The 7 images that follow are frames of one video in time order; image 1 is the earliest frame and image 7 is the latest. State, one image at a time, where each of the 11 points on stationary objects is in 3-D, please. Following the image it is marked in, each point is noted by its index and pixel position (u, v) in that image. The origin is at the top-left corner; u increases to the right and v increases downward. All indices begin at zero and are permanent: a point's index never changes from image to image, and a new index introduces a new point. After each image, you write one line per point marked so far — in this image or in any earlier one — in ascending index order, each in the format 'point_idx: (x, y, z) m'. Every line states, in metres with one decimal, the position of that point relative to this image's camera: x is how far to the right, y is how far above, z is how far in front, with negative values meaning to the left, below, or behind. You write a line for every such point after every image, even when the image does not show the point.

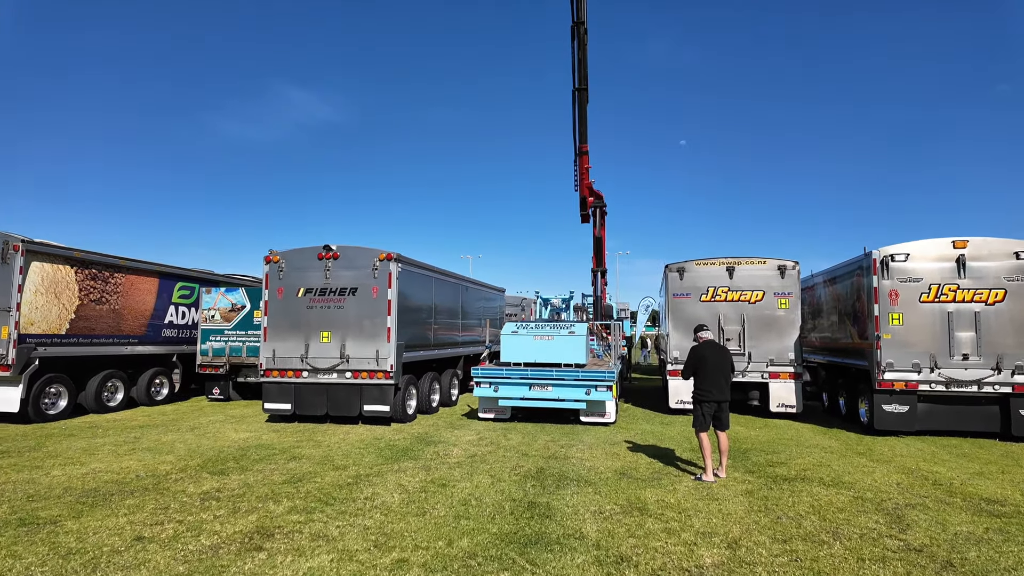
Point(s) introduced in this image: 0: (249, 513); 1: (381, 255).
0: (-2.2, -1.9, +5.2) m
1: (-2.1, +0.5, +9.9) m
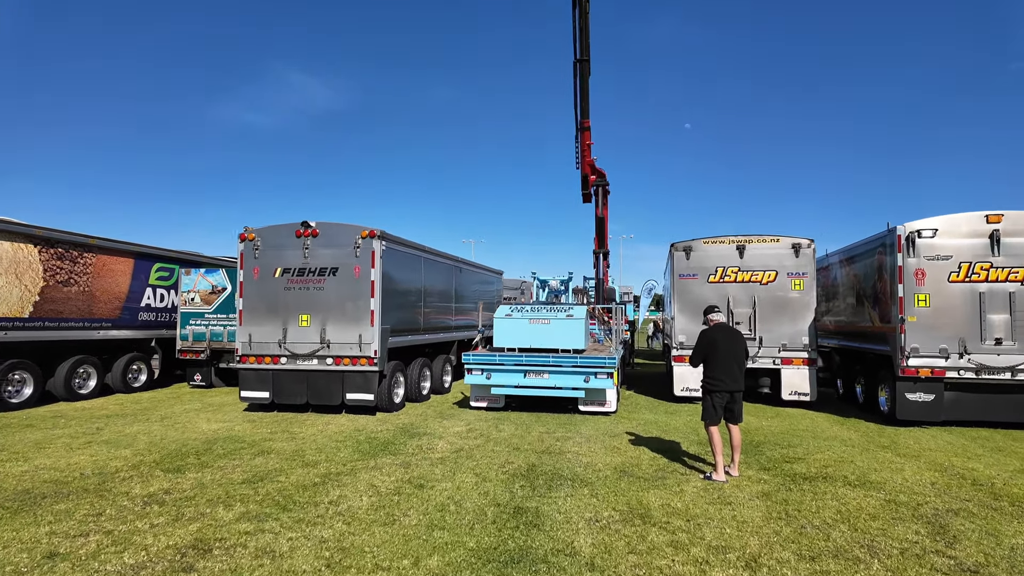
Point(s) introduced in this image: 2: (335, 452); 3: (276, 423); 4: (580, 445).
0: (-2.3, -1.7, +4.5) m
1: (-2.2, +0.8, +9.2) m
2: (-2.0, -1.8, +6.9) m
3: (-3.3, -1.9, +8.7) m
4: (+0.8, -1.8, +7.2) m
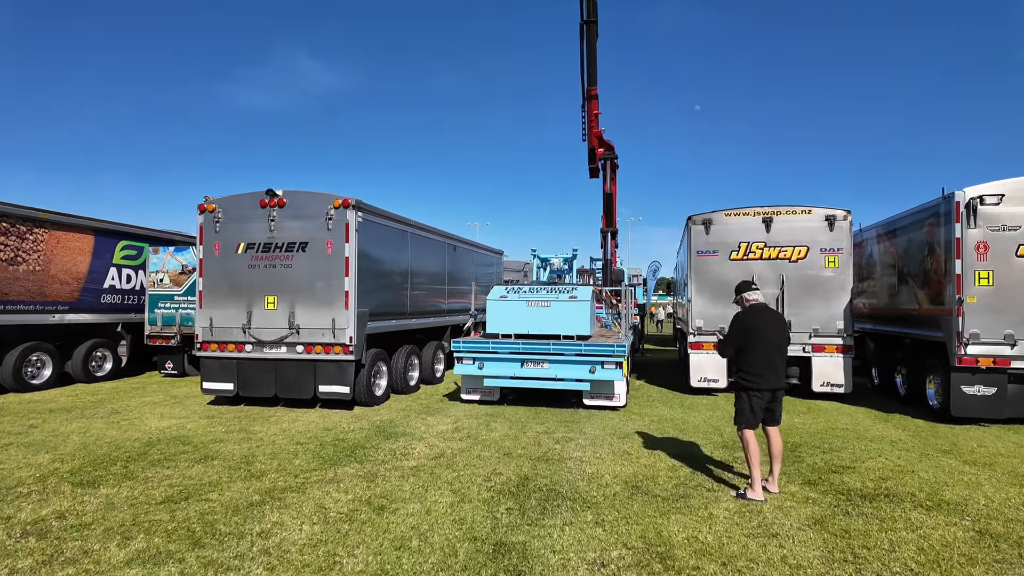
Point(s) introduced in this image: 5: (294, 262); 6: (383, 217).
0: (-2.5, -1.5, +3.4) m
1: (-2.3, +1.1, +8.0) m
2: (-2.1, -1.6, +5.8) m
3: (-3.4, -1.6, +7.6) m
4: (+0.7, -1.6, +6.1) m
5: (-2.9, +0.3, +8.2) m
6: (-1.8, +1.0, +8.9) m
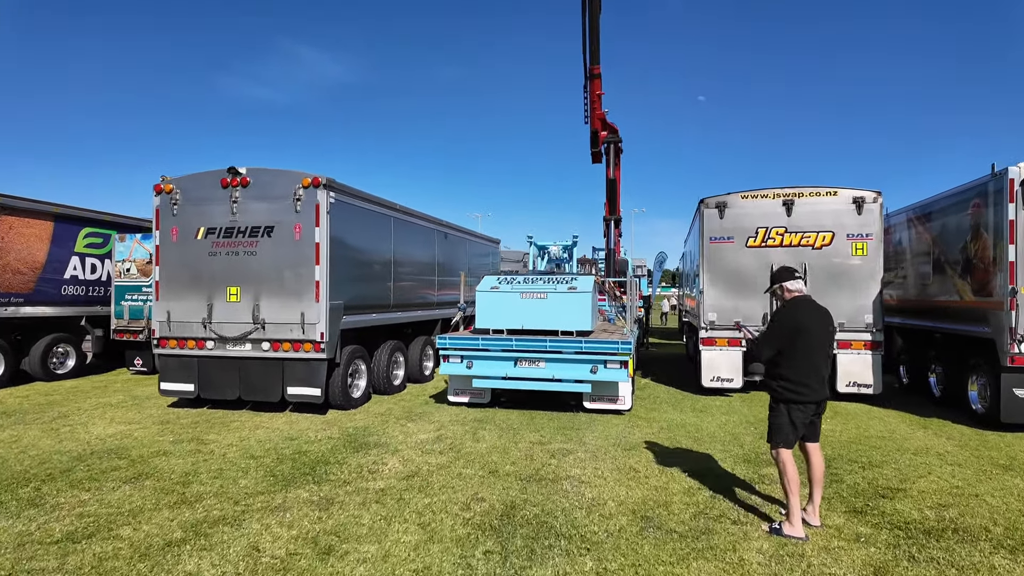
0: (-2.6, -1.5, +2.6) m
1: (-2.4, +1.2, +7.1) m
2: (-2.2, -1.5, +4.9) m
3: (-3.5, -1.5, +6.8) m
4: (+0.6, -1.5, +5.2) m
5: (-3.0, +0.5, +7.3) m
6: (-1.9, +1.2, +8.0) m
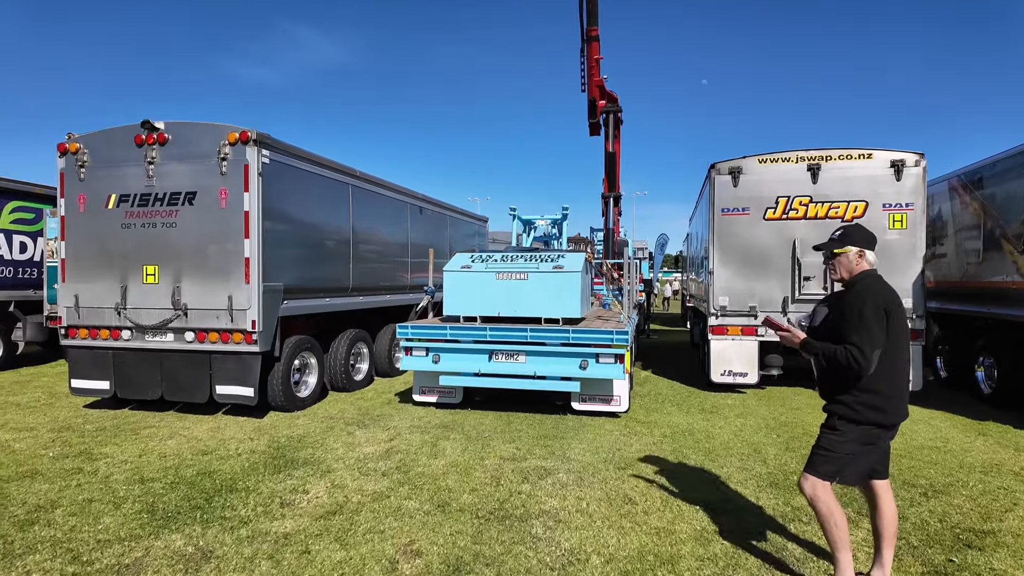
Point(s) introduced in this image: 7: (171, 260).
0: (-2.8, -1.4, +1.4) m
1: (-2.6, +1.4, +5.8) m
2: (-2.4, -1.3, +3.7) m
3: (-3.7, -1.3, +5.6) m
4: (+0.3, -1.3, +4.0) m
5: (-3.2, +0.7, +6.0) m
6: (-2.2, +1.4, +6.7) m
7: (-3.3, +0.3, +6.0) m
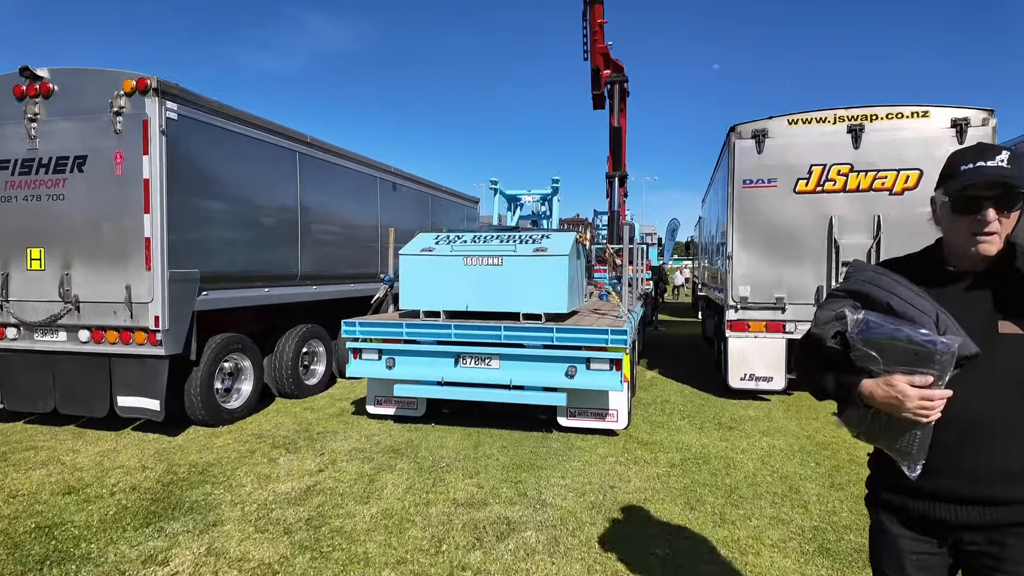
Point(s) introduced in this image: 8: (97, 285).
0: (-3.1, -1.4, +0.2) m
1: (-2.9, +1.5, +4.6) m
2: (-2.7, -1.3, +2.6) m
3: (-4.0, -1.2, +4.4) m
4: (+0.1, -1.3, +2.8) m
5: (-3.5, +0.8, +4.8) m
6: (-2.4, +1.5, +5.5) m
7: (-3.5, +0.4, +4.9) m
8: (-3.2, 0.0, +4.8) m
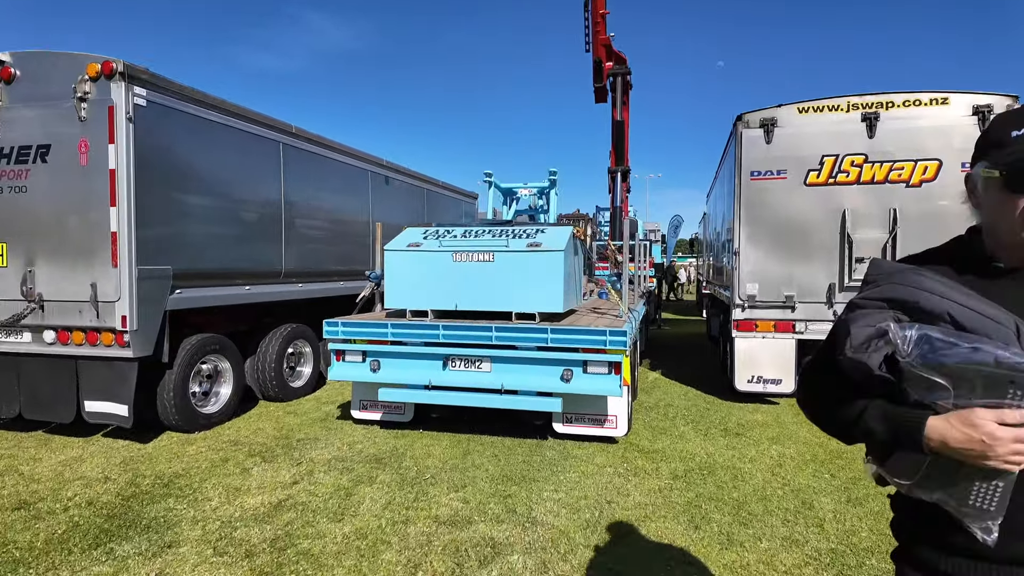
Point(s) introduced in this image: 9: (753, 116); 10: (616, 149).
0: (-3.2, -1.4, -0.1) m
1: (-2.9, +1.6, +4.3) m
2: (-2.8, -1.3, +2.3) m
3: (-4.0, -1.2, +4.2) m
4: (0.0, -1.3, +2.5) m
5: (-3.5, +0.8, +4.5) m
6: (-2.5, +1.5, +5.2) m
7: (-3.6, +0.4, +4.6) m
8: (-3.3, 0.0, +4.5) m
9: (+2.3, +1.7, +6.1) m
10: (+2.2, +3.0, +13.2) m
